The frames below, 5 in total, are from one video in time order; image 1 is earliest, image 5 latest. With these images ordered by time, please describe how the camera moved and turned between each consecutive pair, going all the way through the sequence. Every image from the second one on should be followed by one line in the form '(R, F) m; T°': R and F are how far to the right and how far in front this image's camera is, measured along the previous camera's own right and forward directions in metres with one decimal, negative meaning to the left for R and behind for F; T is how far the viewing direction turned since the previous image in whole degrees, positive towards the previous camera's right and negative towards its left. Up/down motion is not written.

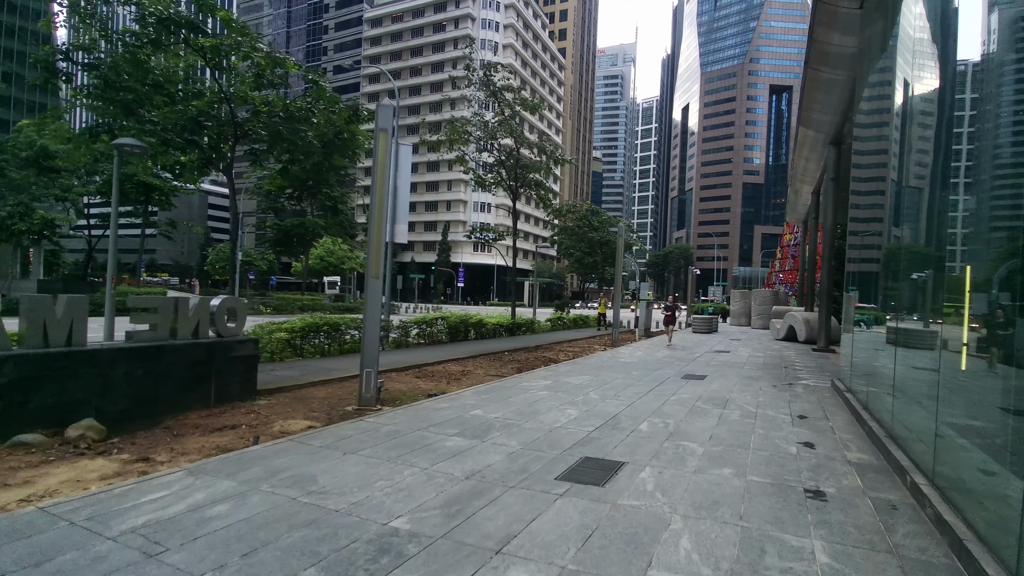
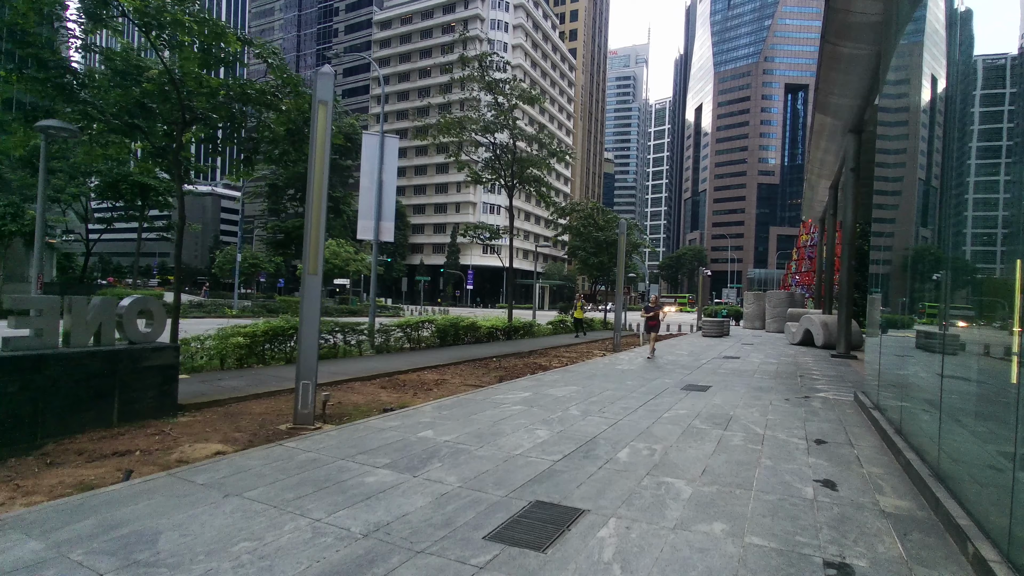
(+0.6, +1.1) m; -1°
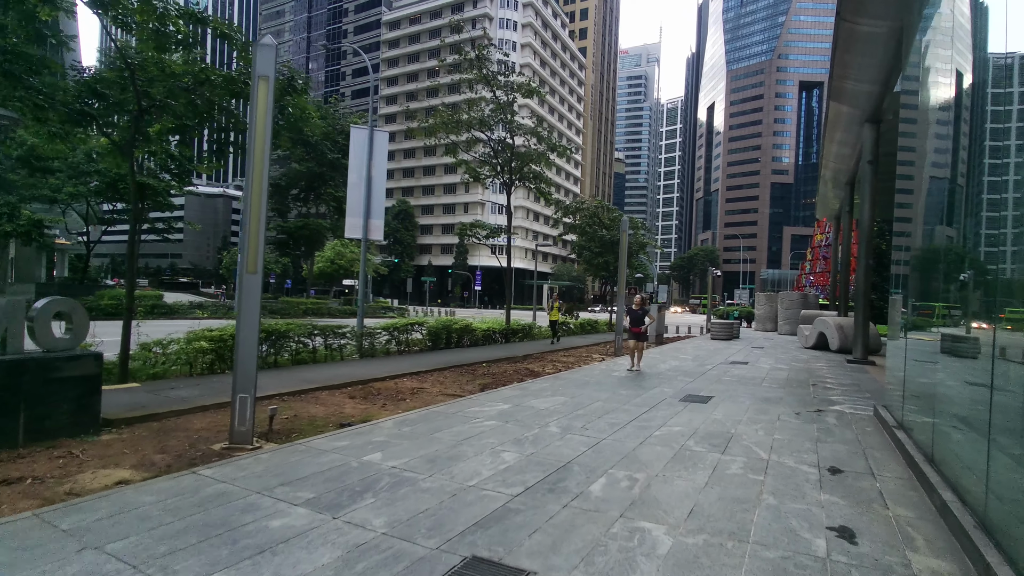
(+0.5, +0.8) m; -1°
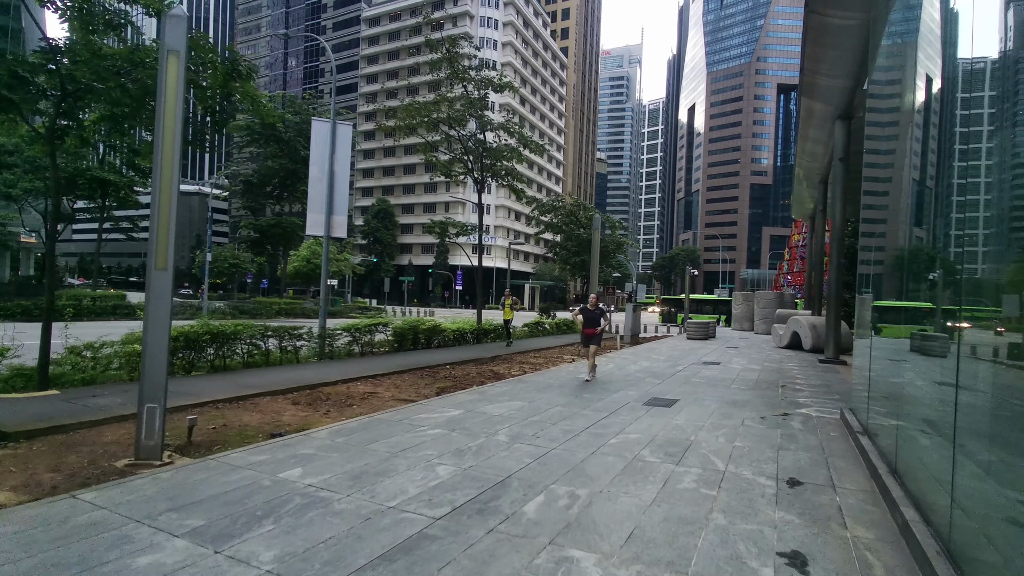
(+0.4, +0.4) m; +2°
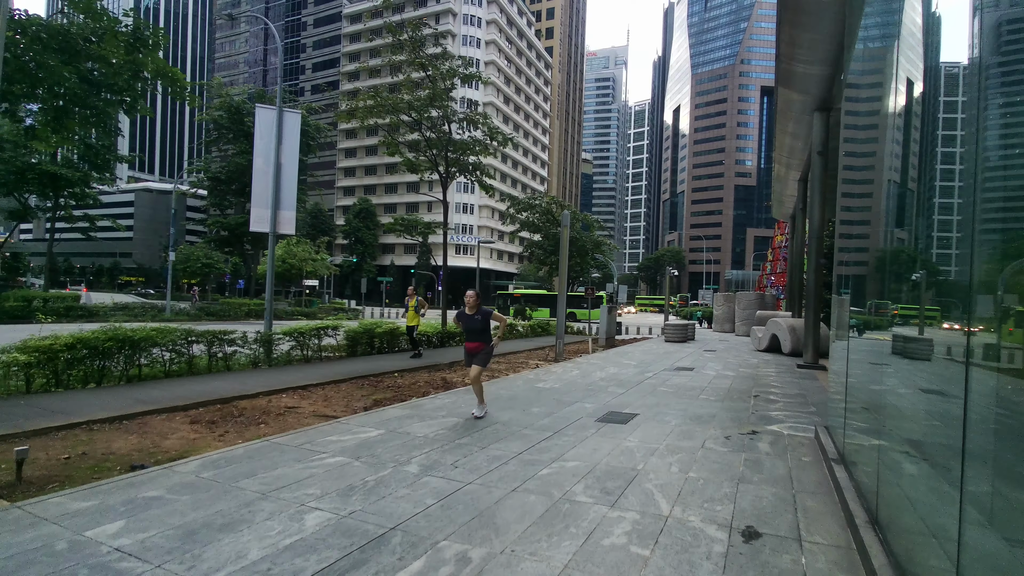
(+0.7, +0.9) m; +1°
